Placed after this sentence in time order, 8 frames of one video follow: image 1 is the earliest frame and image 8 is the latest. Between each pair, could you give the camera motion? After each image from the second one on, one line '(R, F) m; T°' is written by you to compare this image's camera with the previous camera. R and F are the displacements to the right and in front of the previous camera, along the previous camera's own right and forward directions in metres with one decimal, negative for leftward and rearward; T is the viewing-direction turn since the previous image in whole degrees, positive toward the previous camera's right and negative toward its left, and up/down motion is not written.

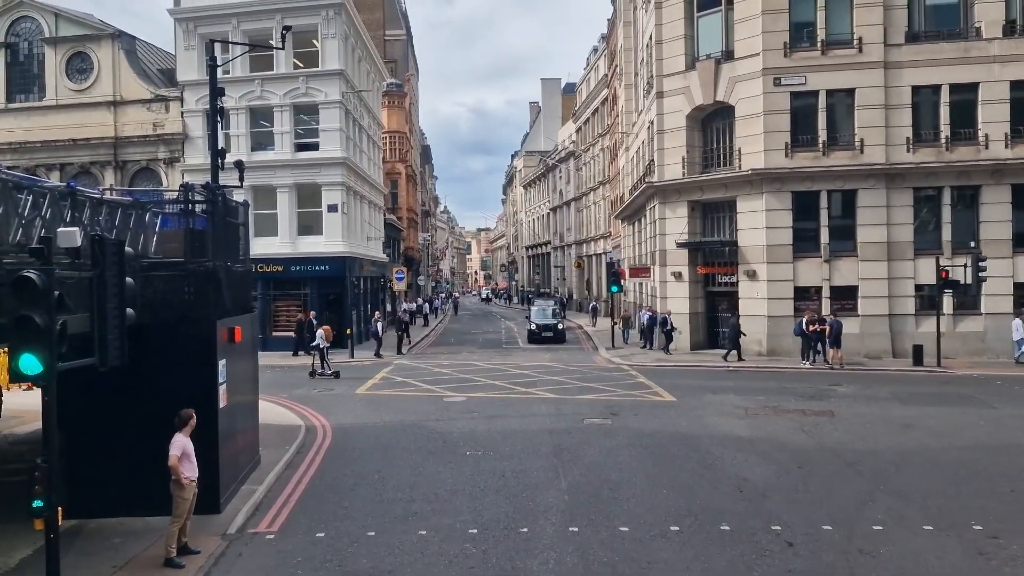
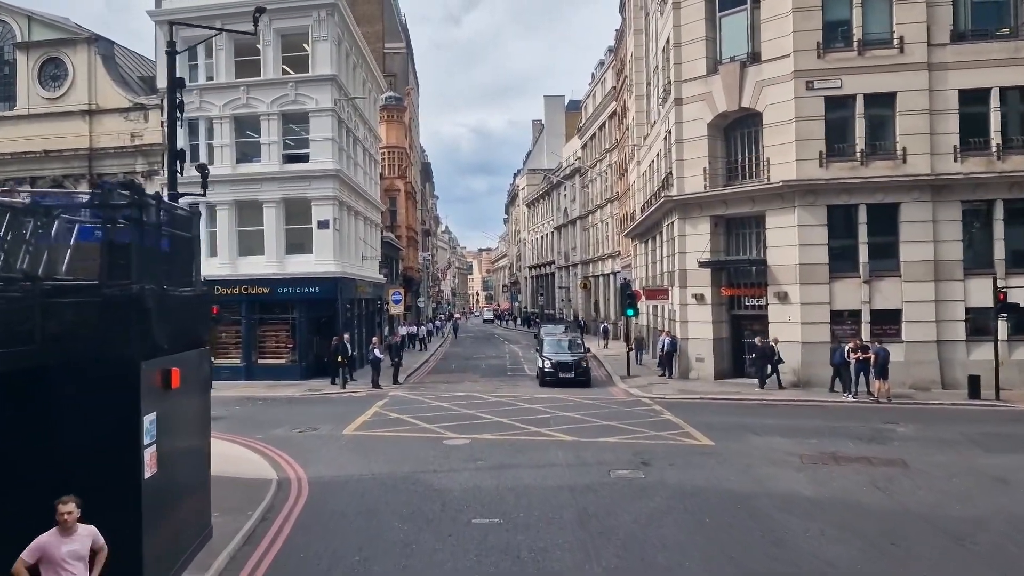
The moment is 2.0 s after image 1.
(-0.2, +2.5) m; 0°
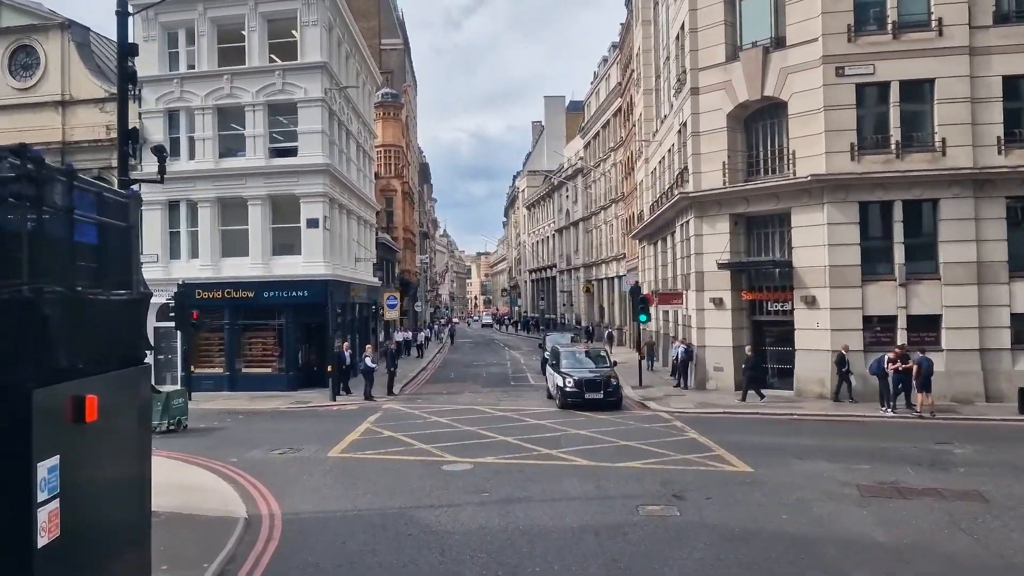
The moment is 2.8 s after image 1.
(-0.2, +2.0) m; 0°
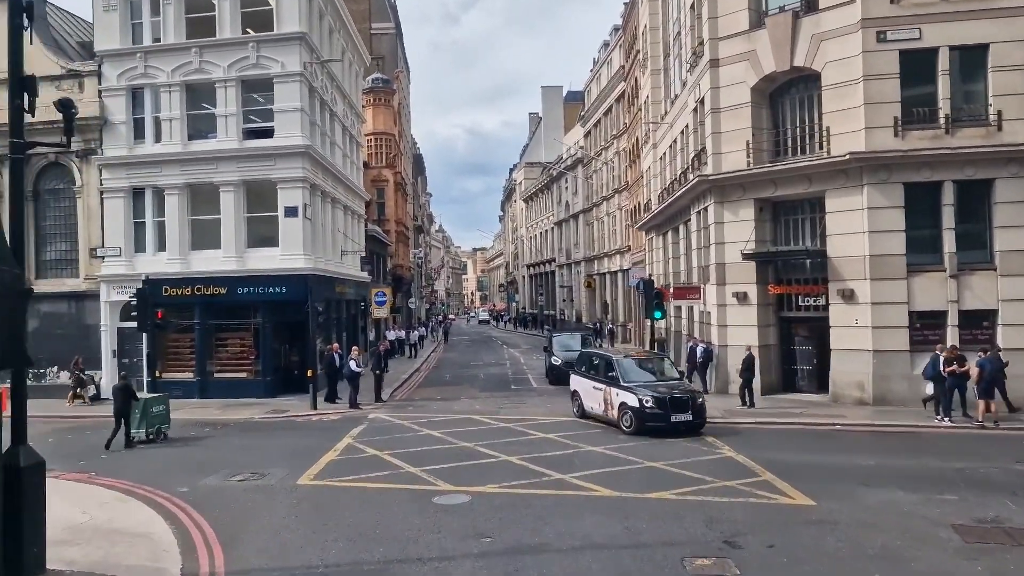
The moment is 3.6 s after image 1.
(-0.1, +2.5) m; 0°
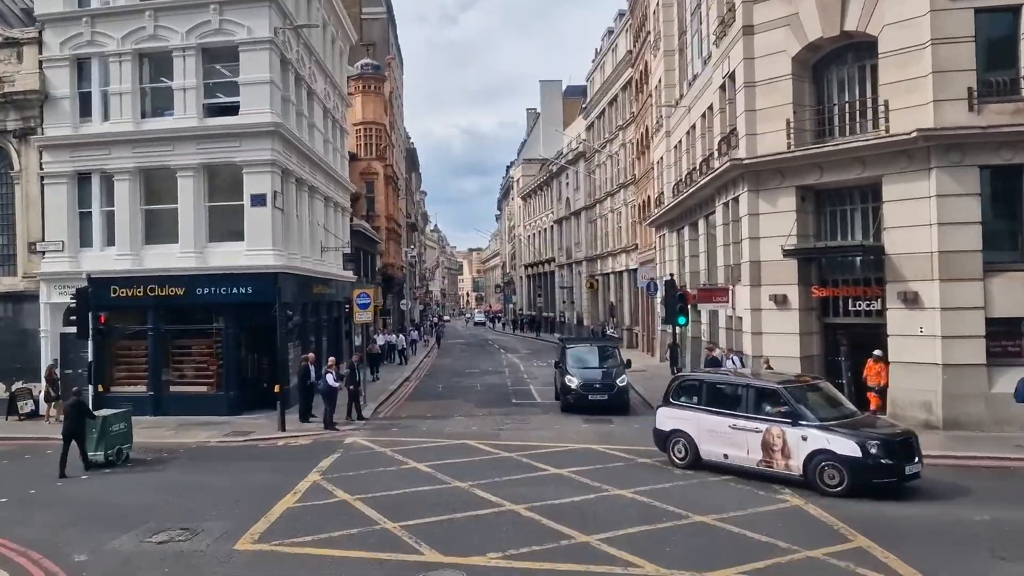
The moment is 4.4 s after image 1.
(-0.2, +3.1) m; 0°
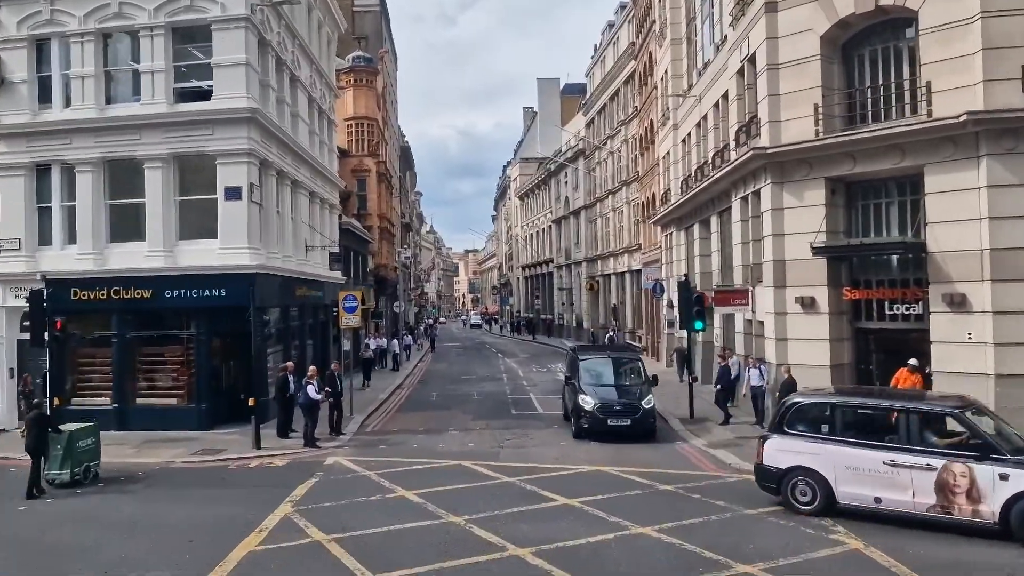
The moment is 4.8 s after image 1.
(-0.1, +1.8) m; 0°
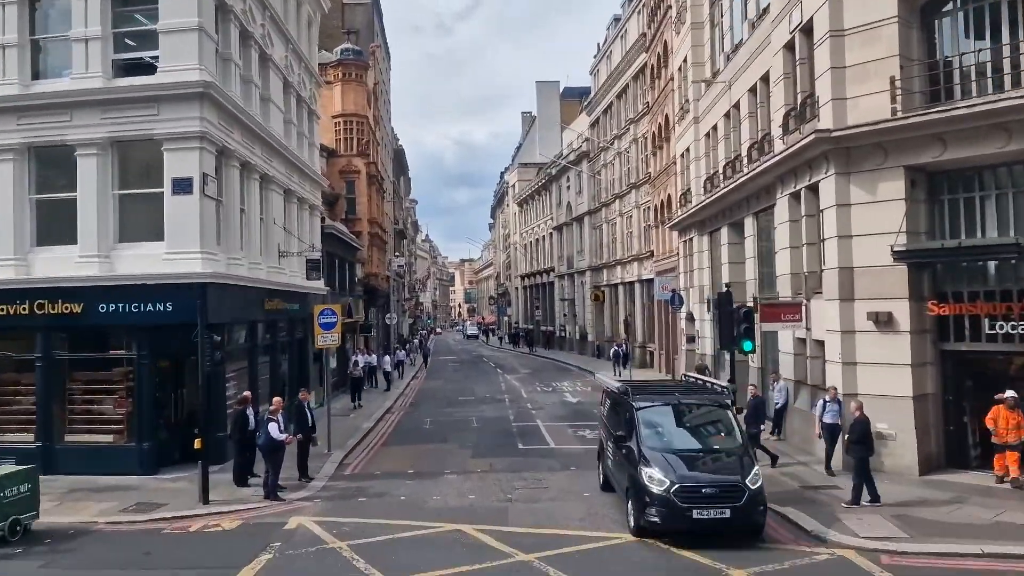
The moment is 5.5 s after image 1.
(-0.2, +3.3) m; 0°
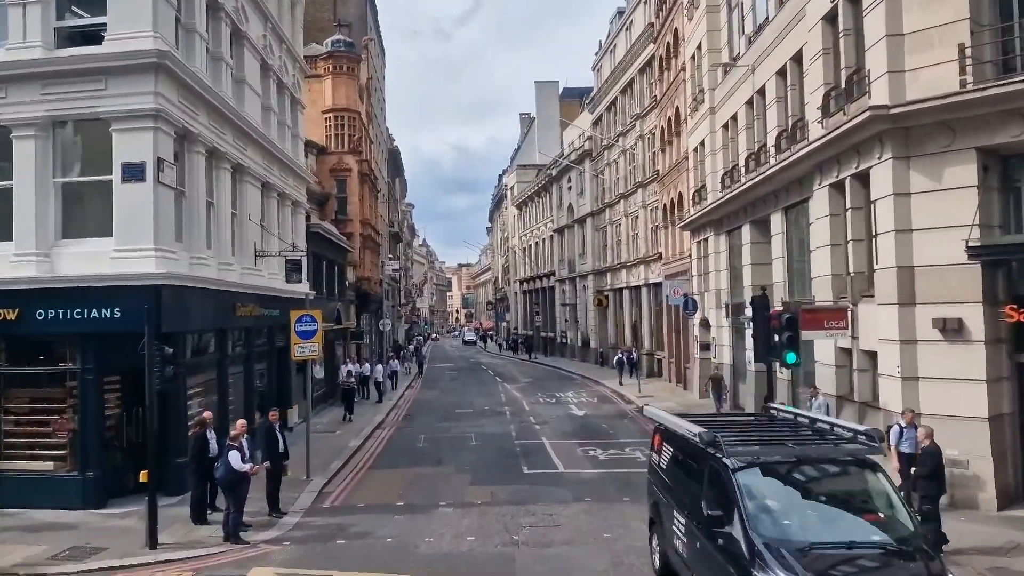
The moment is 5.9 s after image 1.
(-0.1, +2.1) m; 0°
